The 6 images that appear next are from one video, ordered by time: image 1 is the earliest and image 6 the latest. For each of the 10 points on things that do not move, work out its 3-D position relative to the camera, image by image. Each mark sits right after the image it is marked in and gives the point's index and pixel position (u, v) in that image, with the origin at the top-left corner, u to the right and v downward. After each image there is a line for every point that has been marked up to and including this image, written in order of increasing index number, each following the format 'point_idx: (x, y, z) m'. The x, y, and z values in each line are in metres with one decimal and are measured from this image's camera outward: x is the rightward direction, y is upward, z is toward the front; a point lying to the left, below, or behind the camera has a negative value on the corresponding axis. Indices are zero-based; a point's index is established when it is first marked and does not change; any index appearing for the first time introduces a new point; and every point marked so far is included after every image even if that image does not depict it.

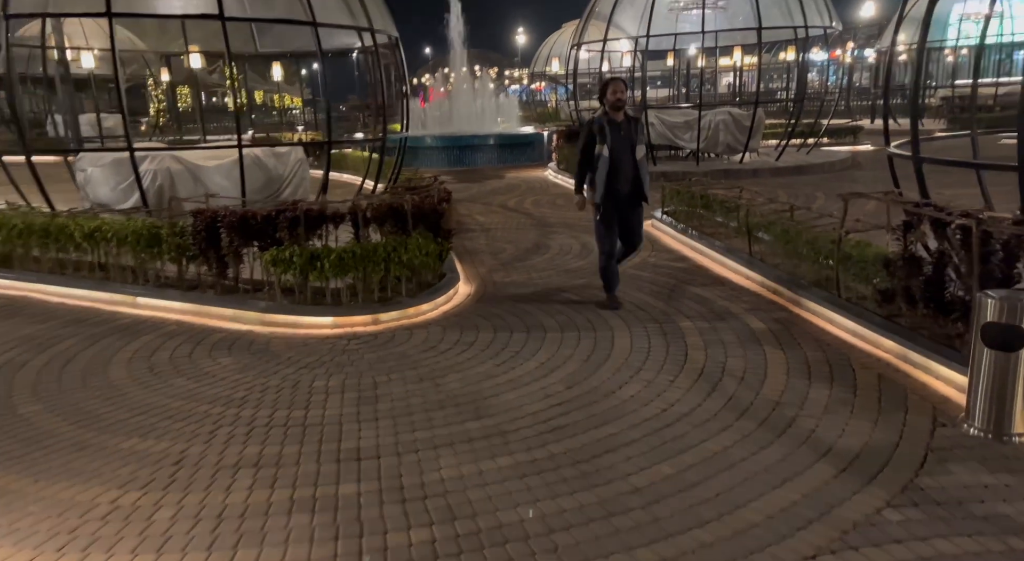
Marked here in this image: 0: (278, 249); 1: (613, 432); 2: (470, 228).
0: (-2.0, +0.3, +5.1) m
1: (+0.6, -0.9, +3.6) m
2: (-0.6, +0.8, +9.0) m
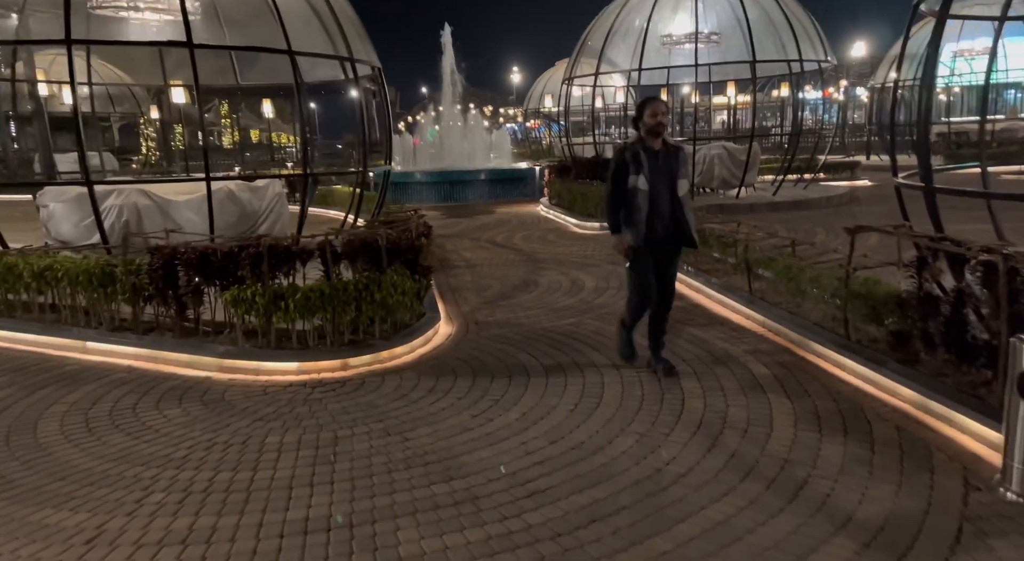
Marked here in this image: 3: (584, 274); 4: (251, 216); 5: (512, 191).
0: (-2.2, -0.1, +4.8) m
1: (+0.5, -1.1, +3.1) m
2: (-0.8, +0.2, +8.7) m
3: (+0.9, +0.1, +7.7) m
4: (-3.2, +0.8, +7.4) m
5: (0.0, +2.4, +16.5) m
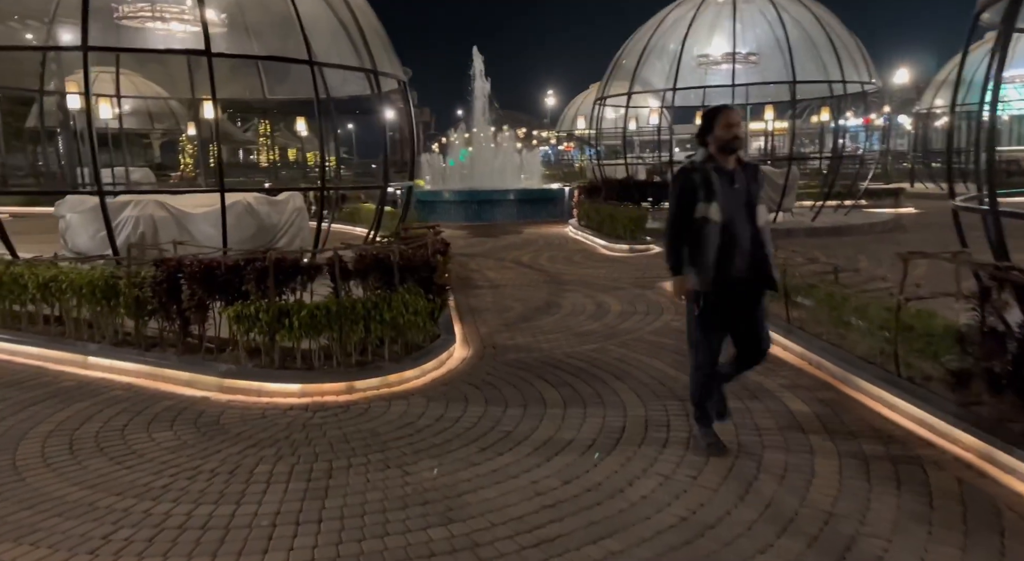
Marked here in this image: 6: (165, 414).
0: (-2.0, -0.2, +4.5) m
1: (+0.5, -1.2, +2.8) m
2: (-0.5, -0.1, +8.4) m
3: (+1.2, -0.2, +7.4) m
4: (-2.9, +0.6, +7.3) m
5: (+0.8, +1.9, +16.3) m
6: (-2.3, -0.9, +4.0) m
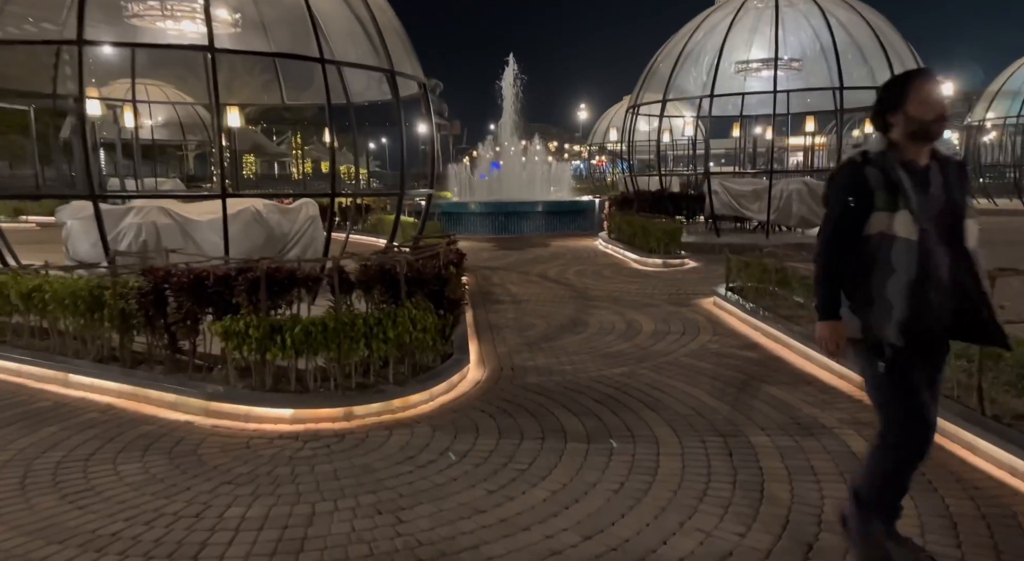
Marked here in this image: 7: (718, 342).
0: (-1.9, -0.3, +4.1) m
1: (+0.5, -1.3, +2.2) m
2: (-0.2, -0.2, +7.9) m
3: (+1.5, -0.4, +6.8) m
4: (-2.7, +0.5, +6.9) m
5: (+1.5, +1.5, +15.7) m
6: (-2.2, -1.0, +3.6) m
7: (+2.0, -0.6, +5.7) m
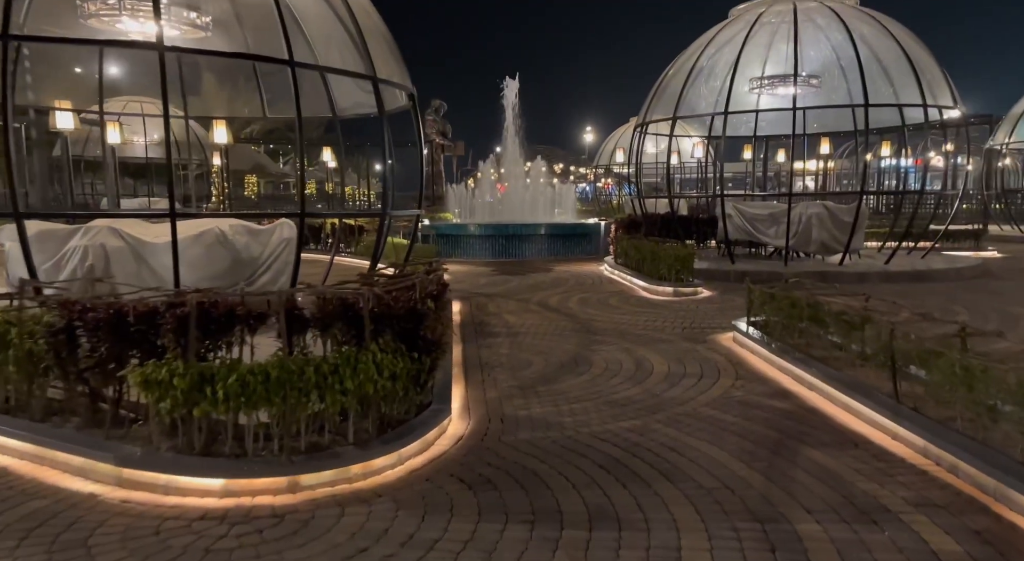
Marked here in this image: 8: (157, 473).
0: (-2.0, -0.5, +3.4) m
1: (+0.4, -1.5, +1.4) m
2: (-0.2, -0.6, +7.1) m
3: (+1.4, -0.7, +6.0) m
4: (-2.7, +0.2, +6.2) m
5: (+1.5, +0.8, +15.0) m
6: (-2.3, -1.2, +2.8) m
7: (+1.9, -0.9, +4.9) m
8: (-1.9, -1.0, +3.3) m
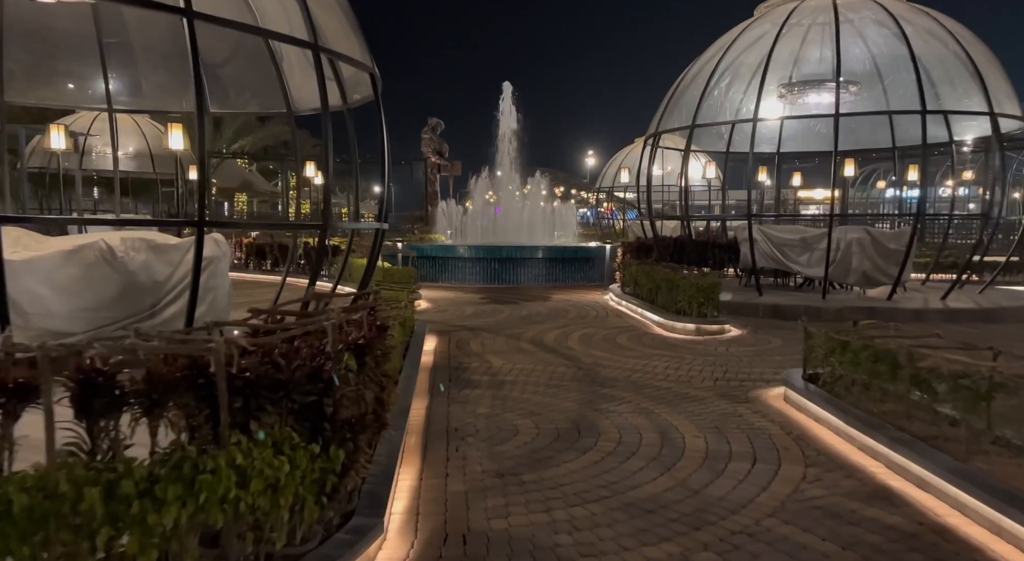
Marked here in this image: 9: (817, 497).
0: (-2.1, -0.6, +1.8) m
1: (+0.2, -1.6, -0.2) m
2: (-0.4, -0.9, +5.6) m
3: (+1.3, -1.0, +4.5) m
4: (-2.8, -0.1, +4.7) m
5: (+1.4, +0.2, +13.5) m
6: (-2.5, -1.3, +1.3) m
7: (+1.7, -1.1, +3.4) m
8: (-2.1, -1.2, +1.7) m
9: (+1.6, -1.2, +3.3) m
